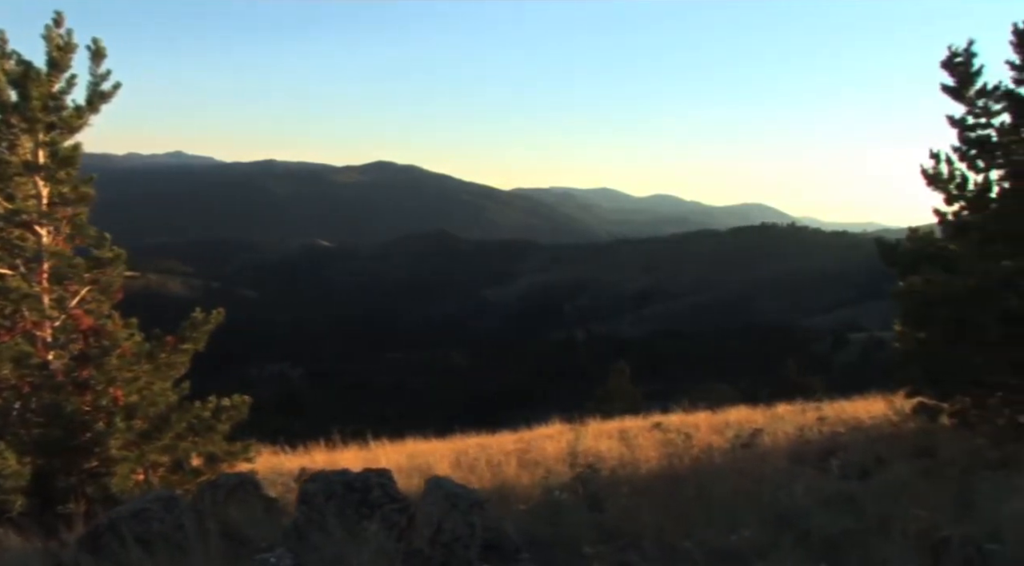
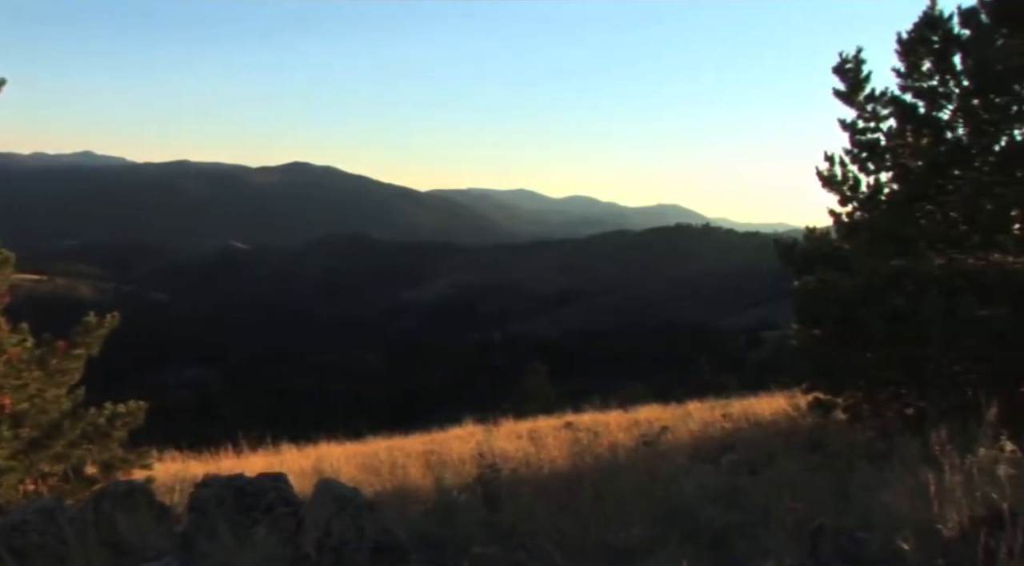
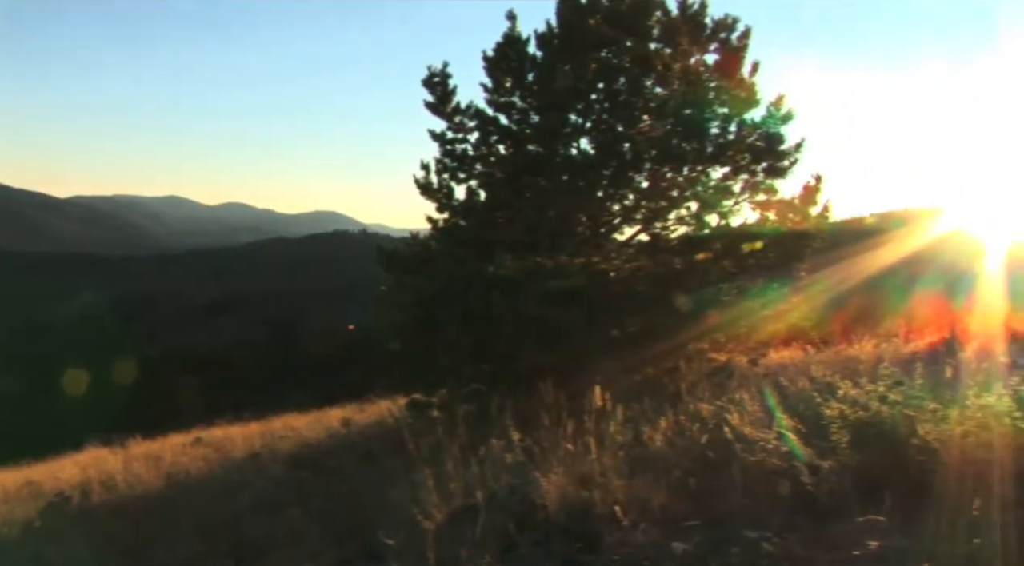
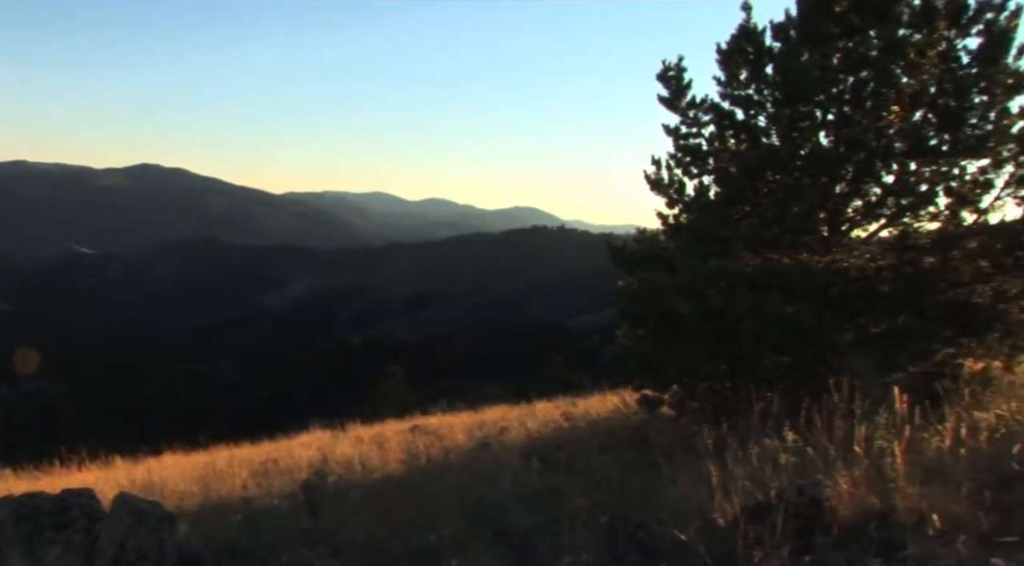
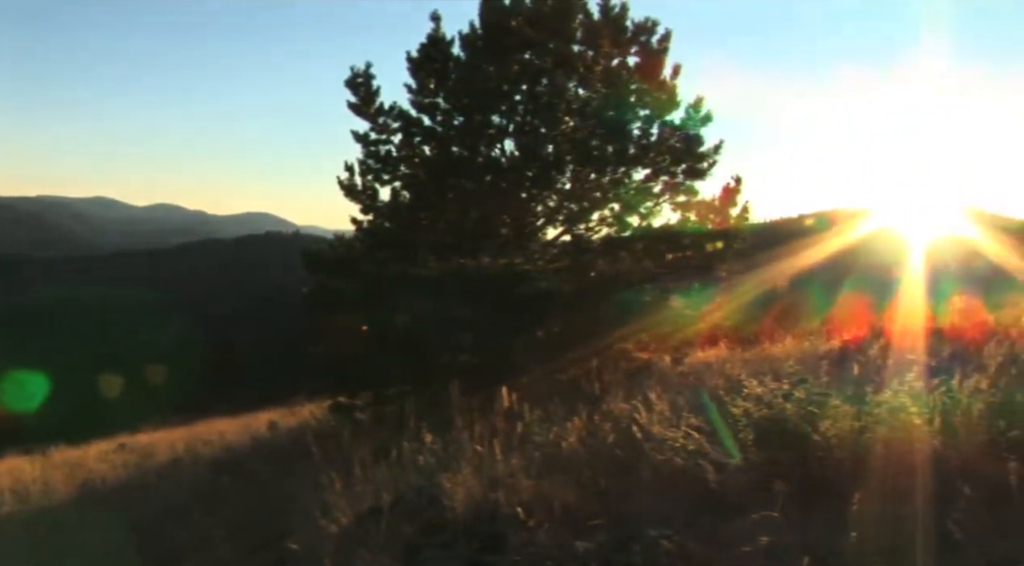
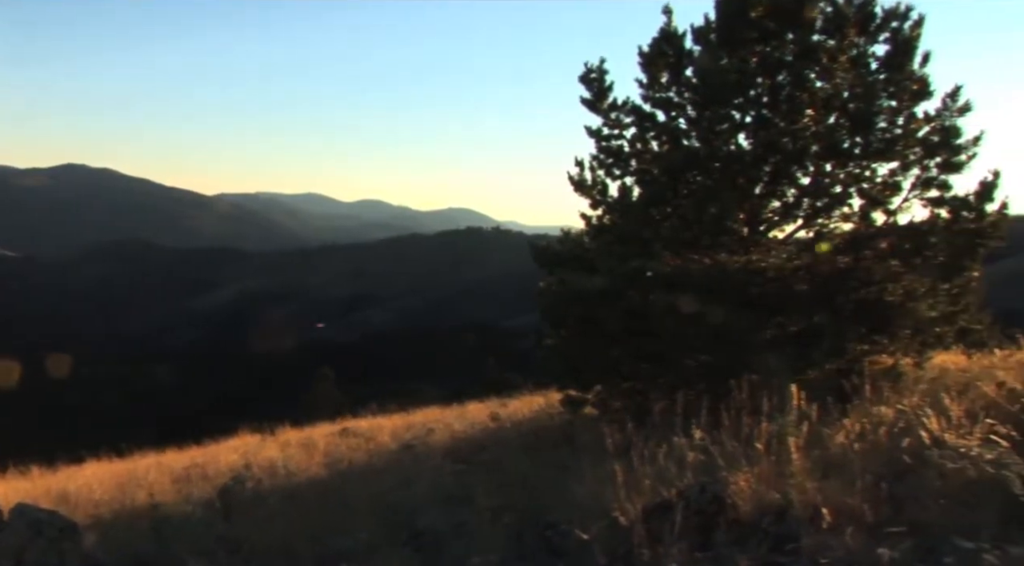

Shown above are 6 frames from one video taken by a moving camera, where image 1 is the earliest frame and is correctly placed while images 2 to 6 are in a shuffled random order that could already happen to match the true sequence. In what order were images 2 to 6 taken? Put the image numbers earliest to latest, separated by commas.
2, 4, 6, 3, 5
